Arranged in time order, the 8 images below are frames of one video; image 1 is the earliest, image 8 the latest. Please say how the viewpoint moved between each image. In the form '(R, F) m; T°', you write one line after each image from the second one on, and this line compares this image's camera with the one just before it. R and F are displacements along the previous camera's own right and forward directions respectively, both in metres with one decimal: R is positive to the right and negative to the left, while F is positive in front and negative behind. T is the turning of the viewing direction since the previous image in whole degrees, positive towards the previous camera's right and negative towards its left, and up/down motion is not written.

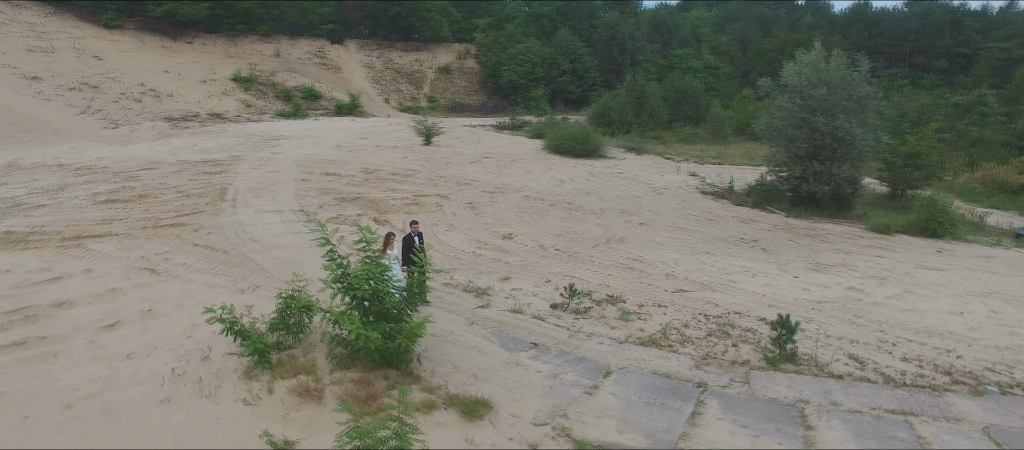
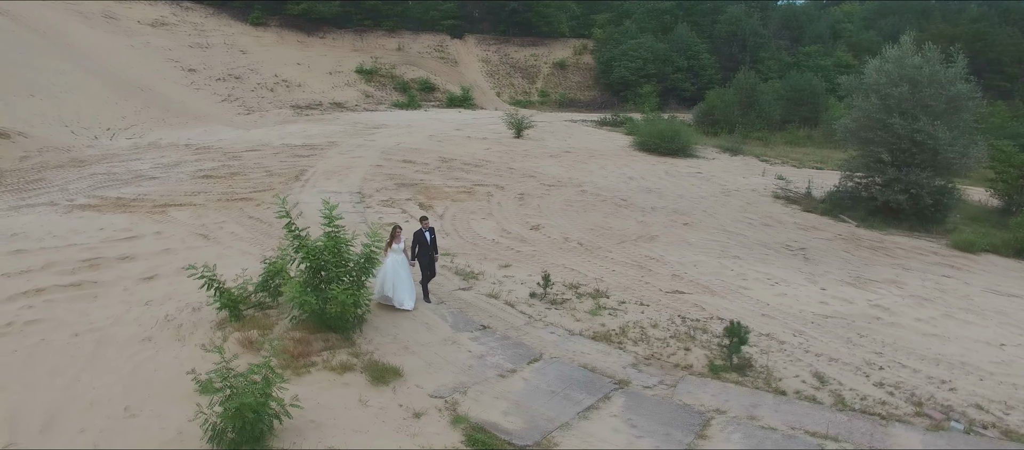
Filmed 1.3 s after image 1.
(+1.9, 0.0) m; -13°
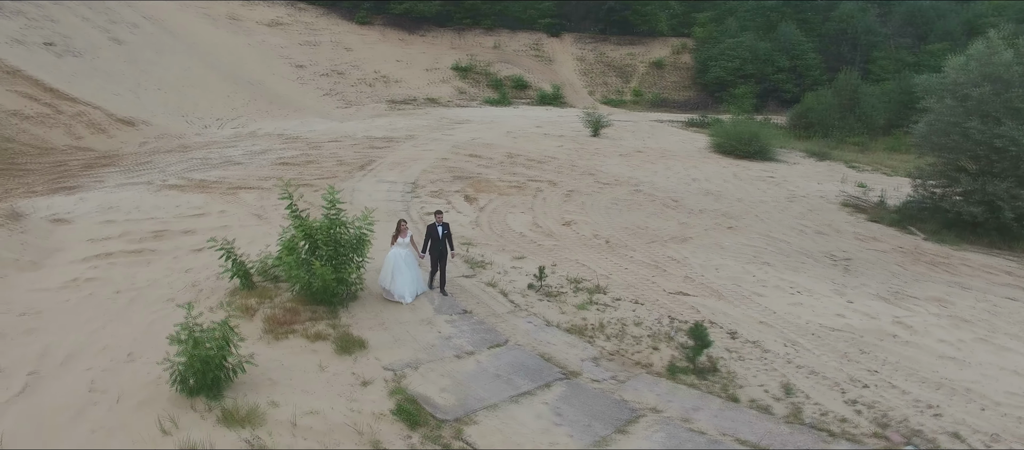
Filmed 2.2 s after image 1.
(+1.4, -0.1) m; -10°
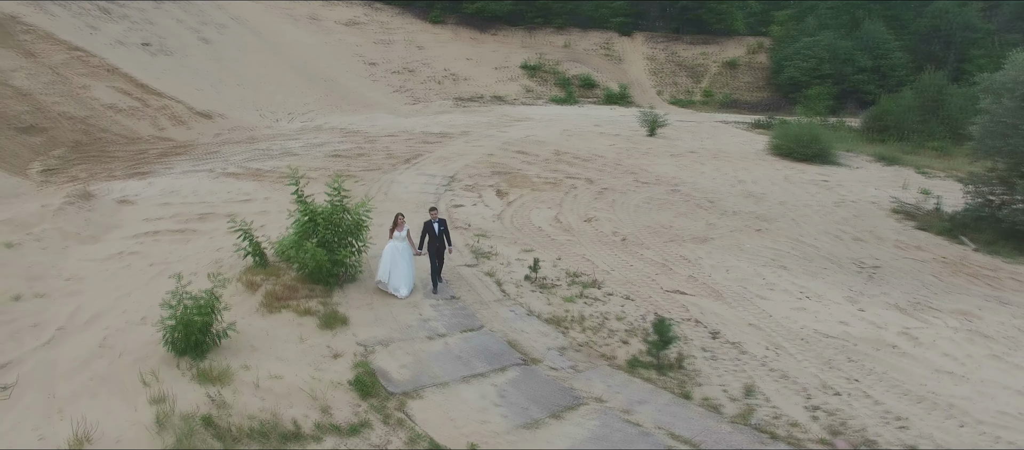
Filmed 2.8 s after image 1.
(+1.1, -0.1) m; -8°
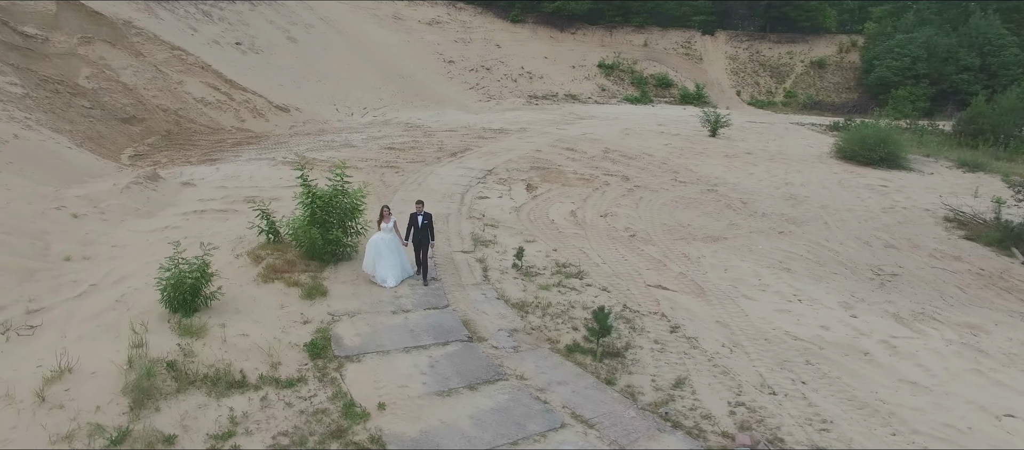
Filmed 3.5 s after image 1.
(+1.4, -0.2) m; -9°
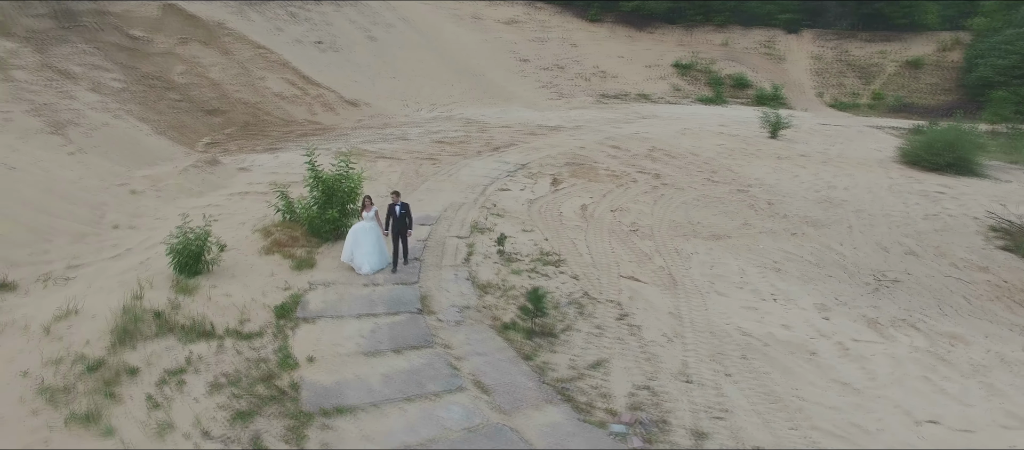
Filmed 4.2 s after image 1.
(+1.6, -0.3) m; -9°
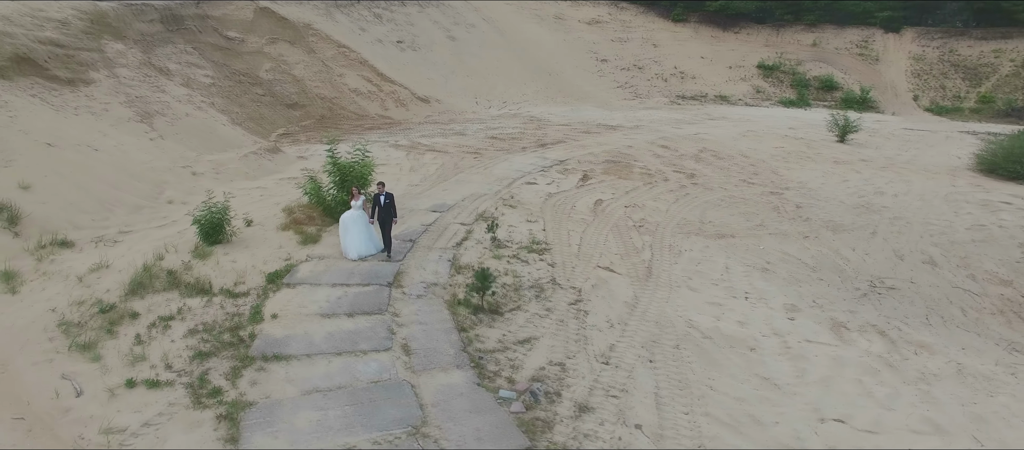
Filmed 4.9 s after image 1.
(+1.6, -0.4) m; -9°
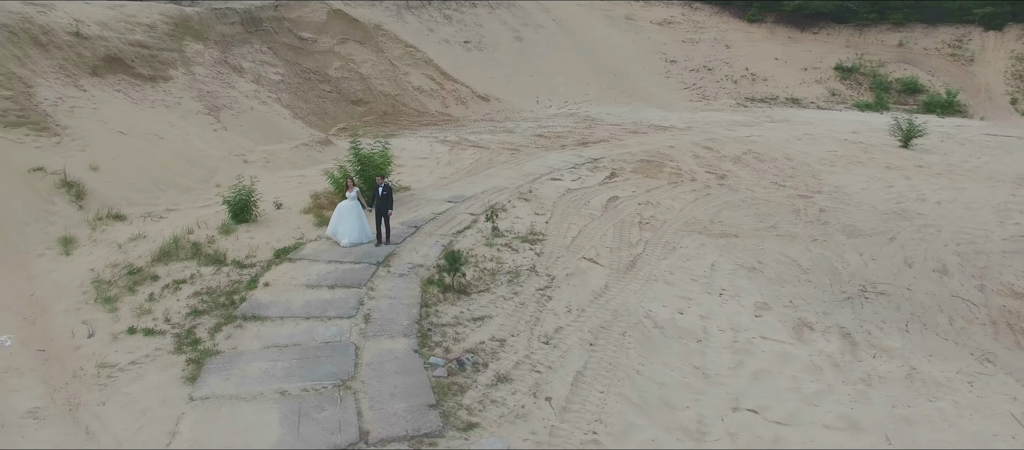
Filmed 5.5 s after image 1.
(+1.4, -0.4) m; -8°
